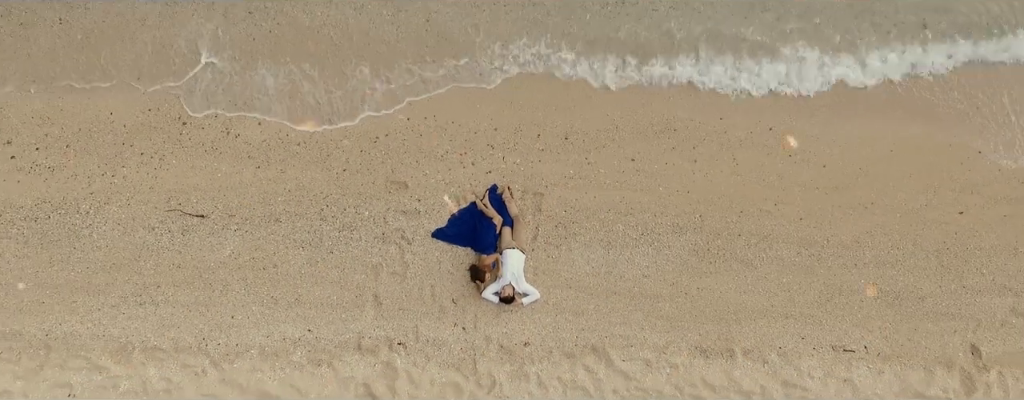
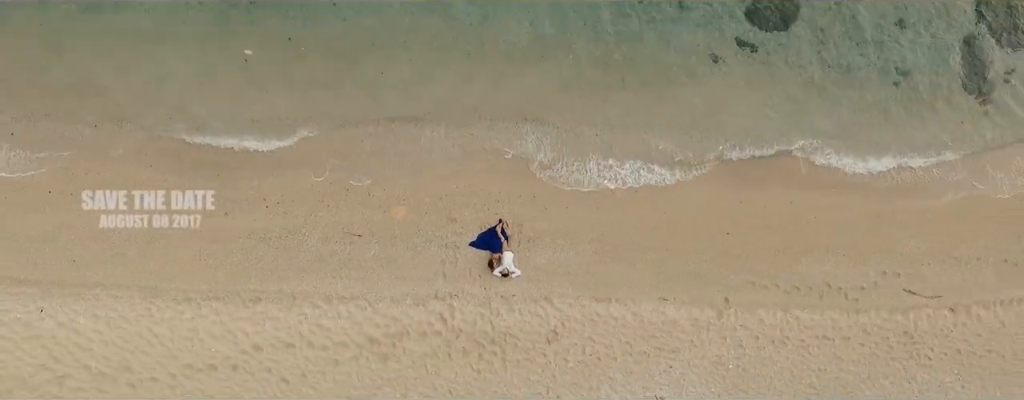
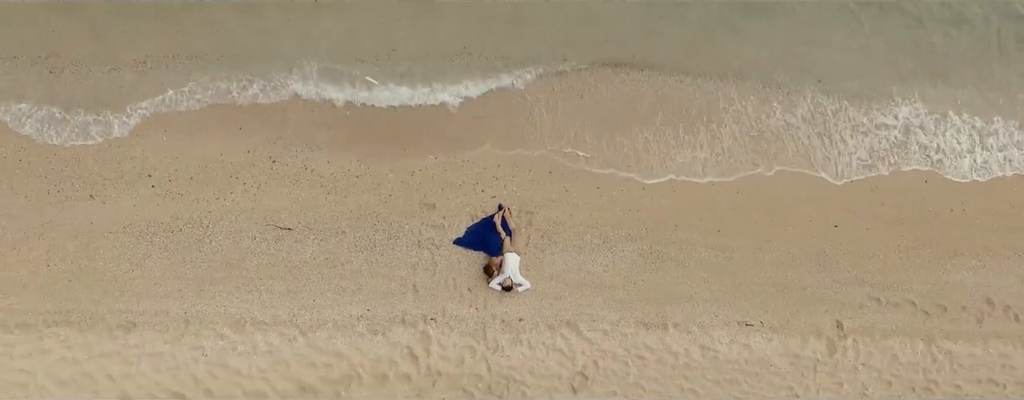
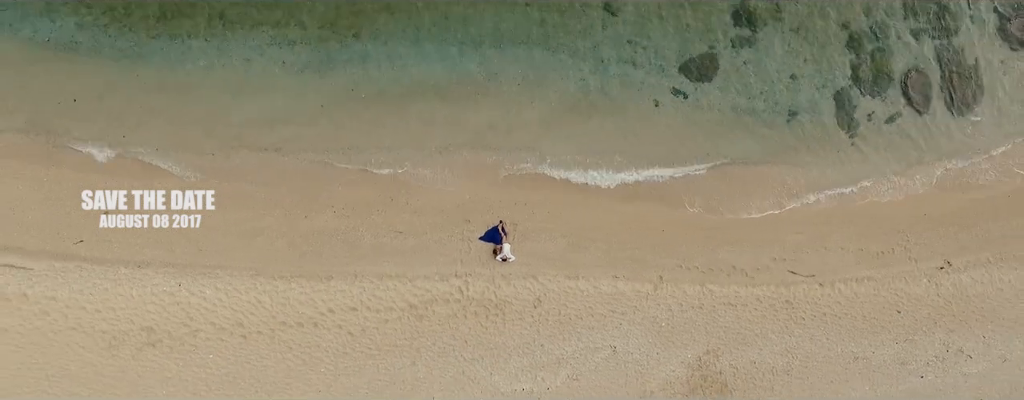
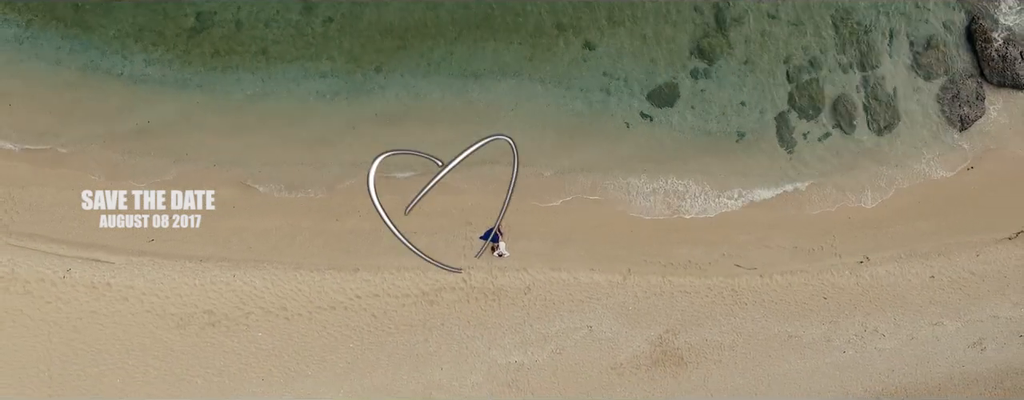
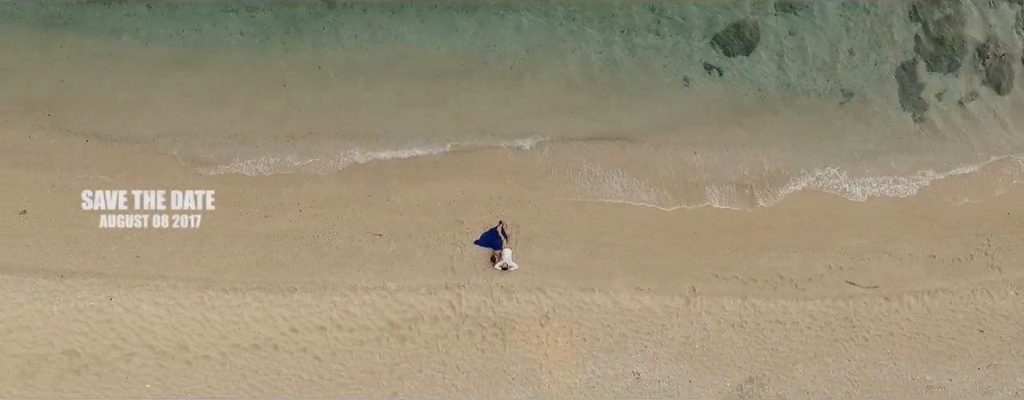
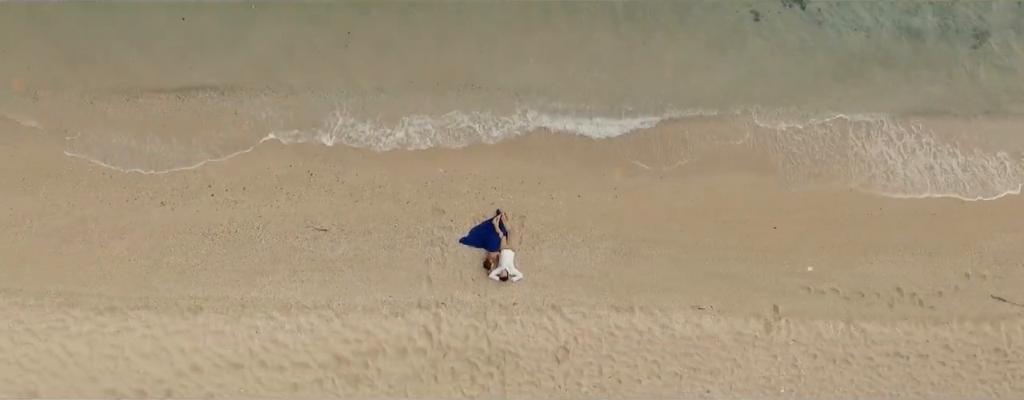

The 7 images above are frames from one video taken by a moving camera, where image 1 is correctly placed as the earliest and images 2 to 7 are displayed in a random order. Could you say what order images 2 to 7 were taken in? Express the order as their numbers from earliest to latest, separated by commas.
3, 7, 2, 6, 4, 5
